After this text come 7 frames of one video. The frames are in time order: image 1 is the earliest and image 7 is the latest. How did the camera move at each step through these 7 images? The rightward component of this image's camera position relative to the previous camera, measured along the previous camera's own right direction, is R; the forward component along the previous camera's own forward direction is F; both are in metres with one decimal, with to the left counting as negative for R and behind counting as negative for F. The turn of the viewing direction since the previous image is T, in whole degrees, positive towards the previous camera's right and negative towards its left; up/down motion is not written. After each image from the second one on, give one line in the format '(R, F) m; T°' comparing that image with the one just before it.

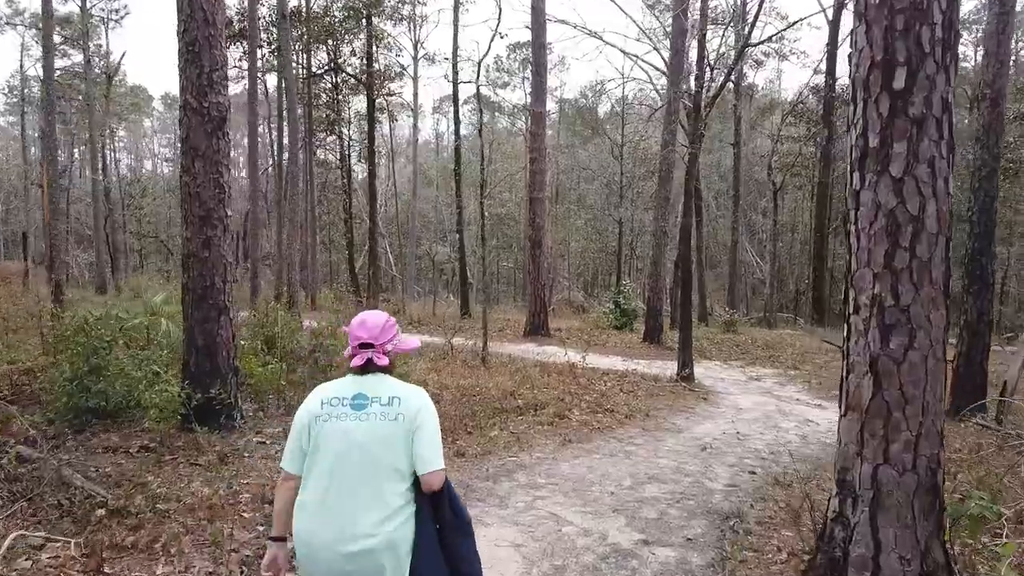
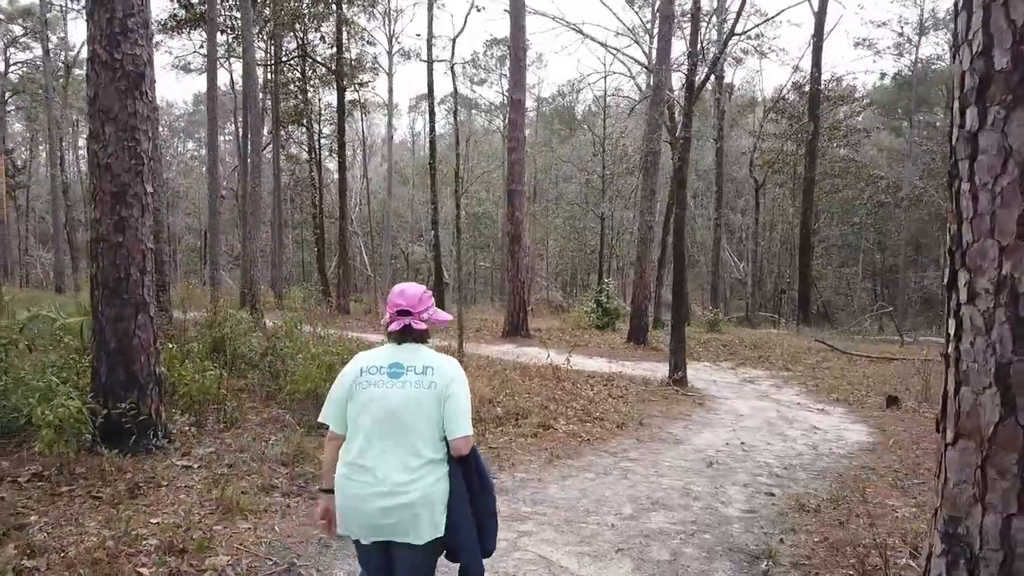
(0.0, +0.9) m; +2°
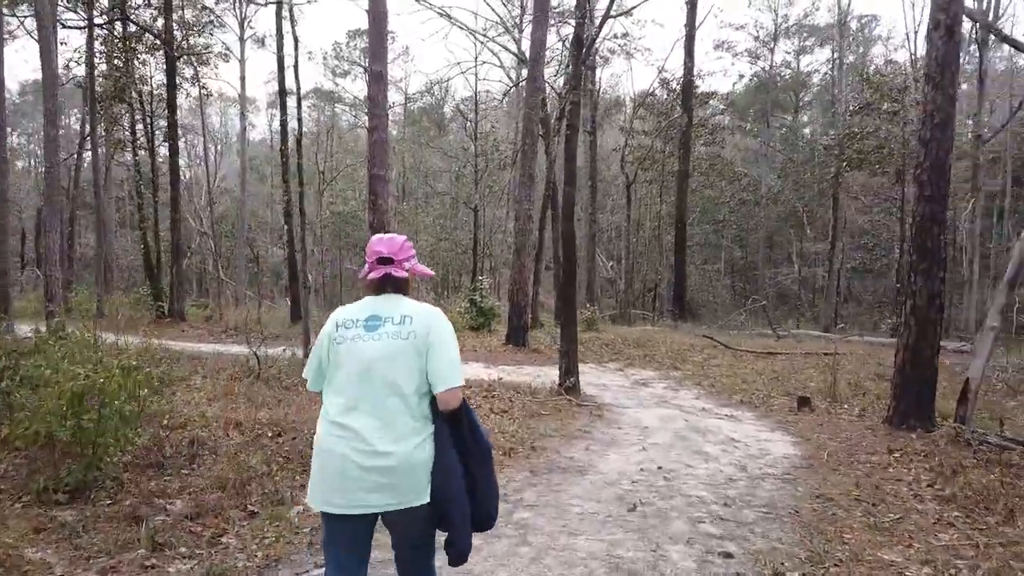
(+0.1, +1.8) m; +10°
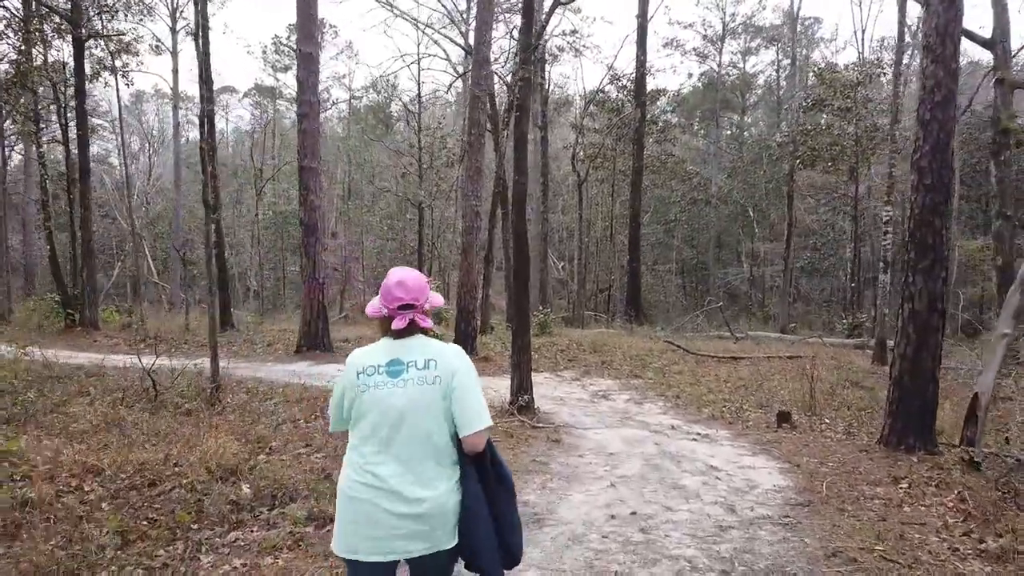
(+0.1, +1.2) m; +4°
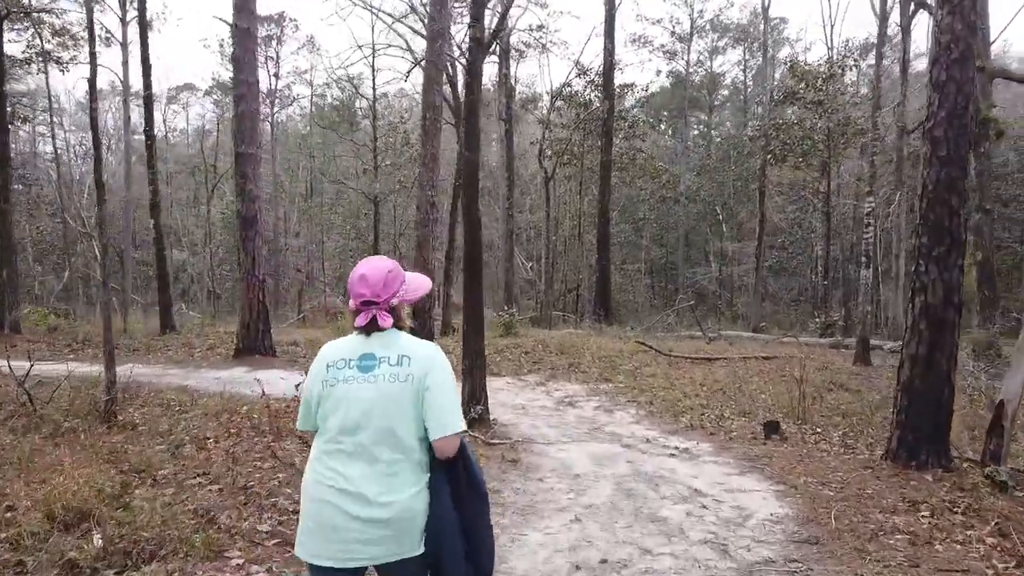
(+0.2, +1.1) m; +2°
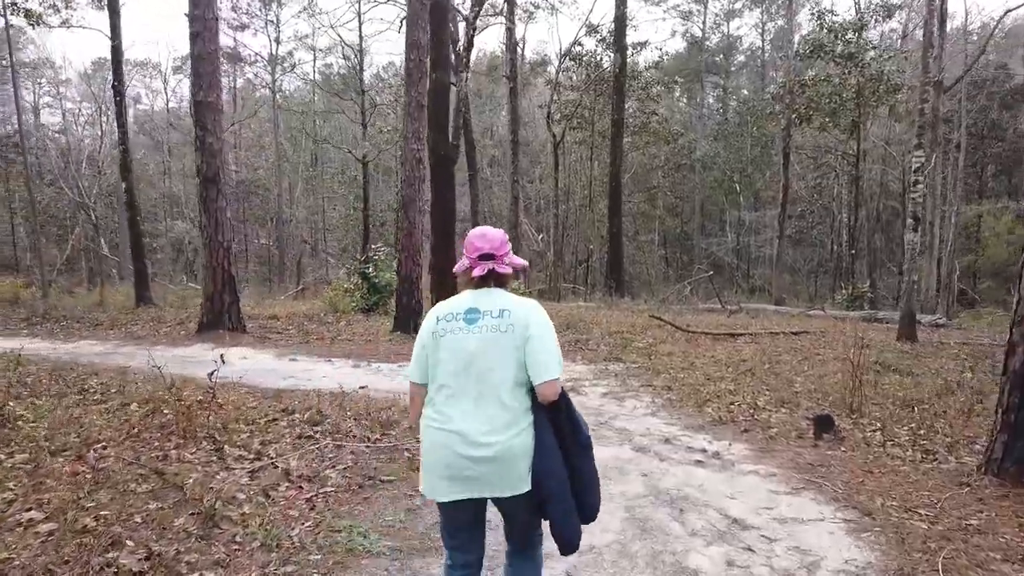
(+0.2, +1.5) m; -1°
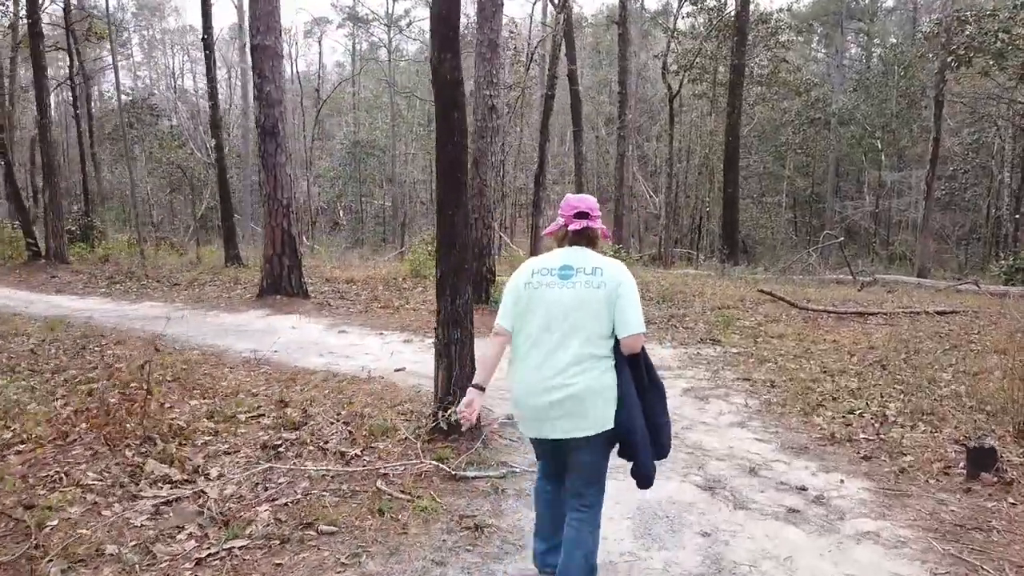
(+0.5, +1.3) m; -9°
